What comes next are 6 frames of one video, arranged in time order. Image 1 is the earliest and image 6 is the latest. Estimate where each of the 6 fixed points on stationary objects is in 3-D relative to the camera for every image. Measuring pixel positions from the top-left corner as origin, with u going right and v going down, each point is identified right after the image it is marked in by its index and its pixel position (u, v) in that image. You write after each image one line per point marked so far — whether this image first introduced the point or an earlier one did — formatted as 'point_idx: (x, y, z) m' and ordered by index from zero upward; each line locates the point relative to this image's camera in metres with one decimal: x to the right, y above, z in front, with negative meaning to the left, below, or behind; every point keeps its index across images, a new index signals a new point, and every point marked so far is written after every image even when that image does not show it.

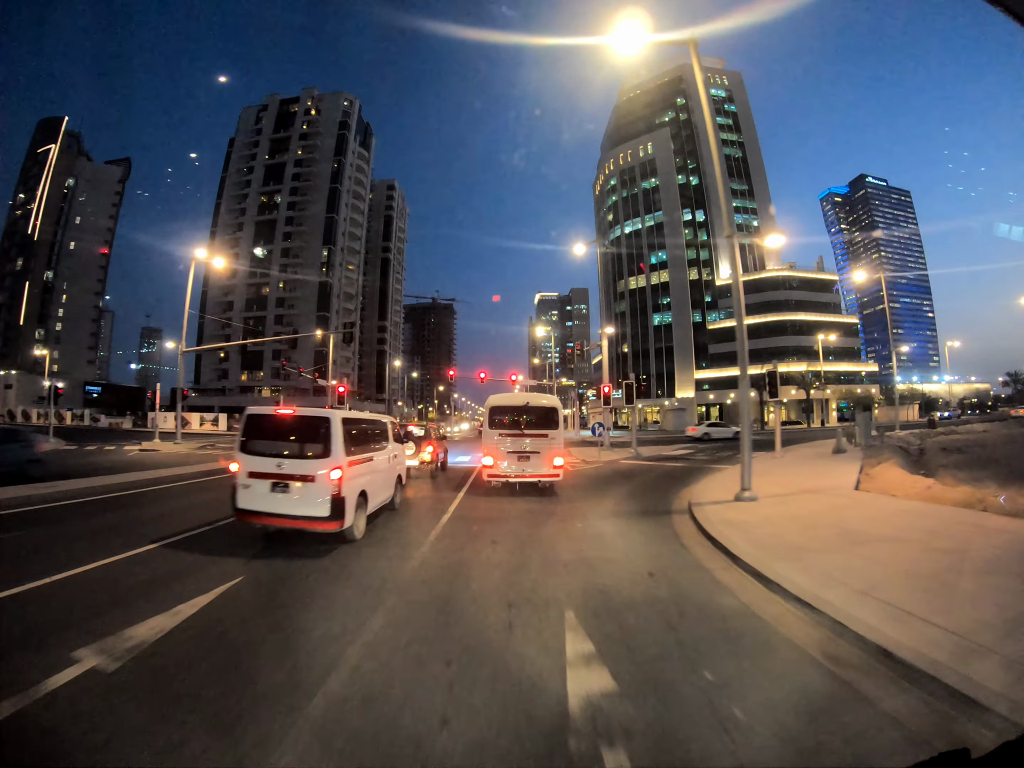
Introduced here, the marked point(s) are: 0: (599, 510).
0: (+2.0, -2.8, +10.3) m
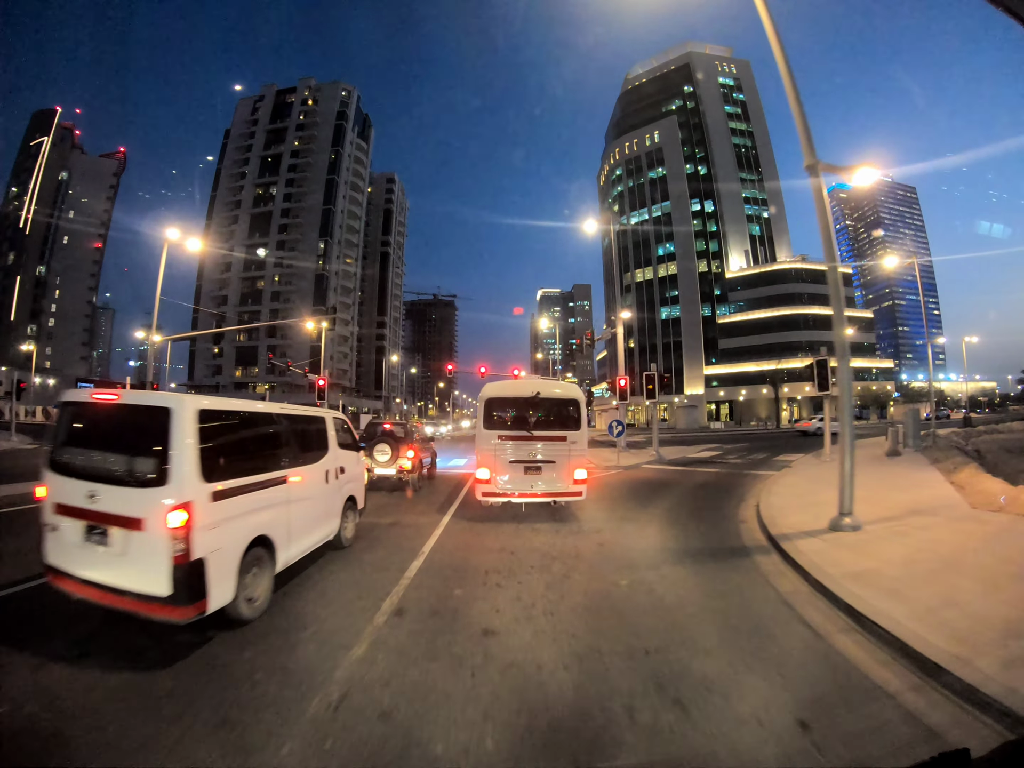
0: (+2.1, -2.5, +7.1) m
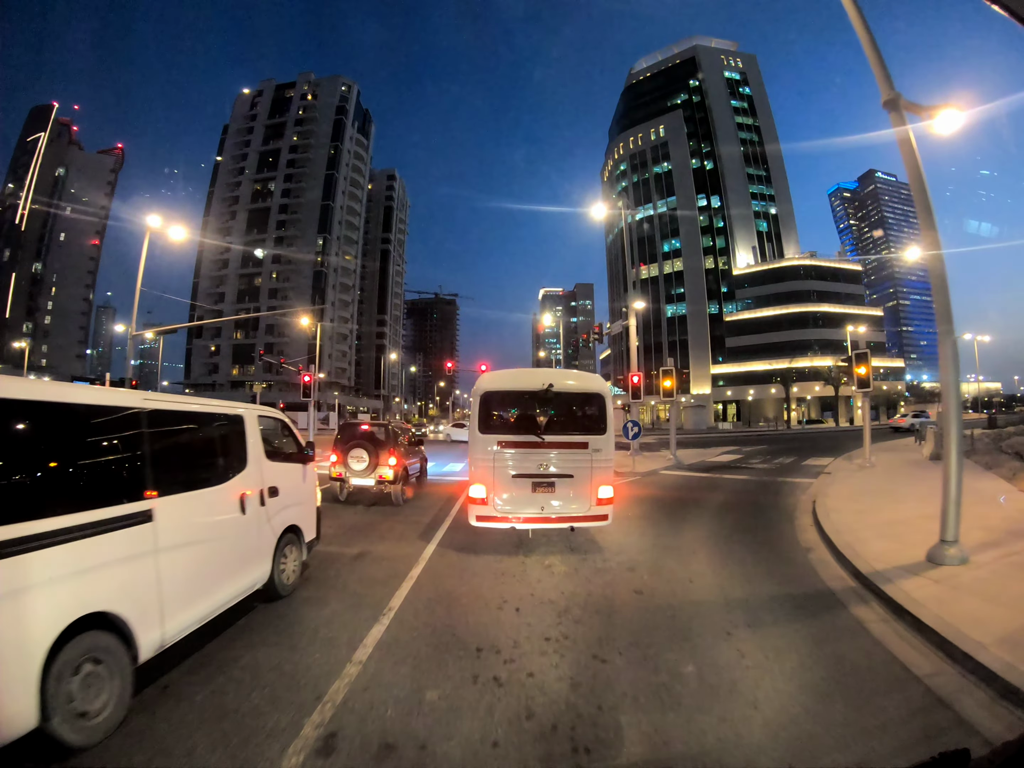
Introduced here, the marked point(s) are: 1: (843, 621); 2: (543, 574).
0: (+2.2, -2.3, +5.3) m
1: (+3.6, -2.5, +4.9) m
2: (+0.4, -2.2, +5.2) m
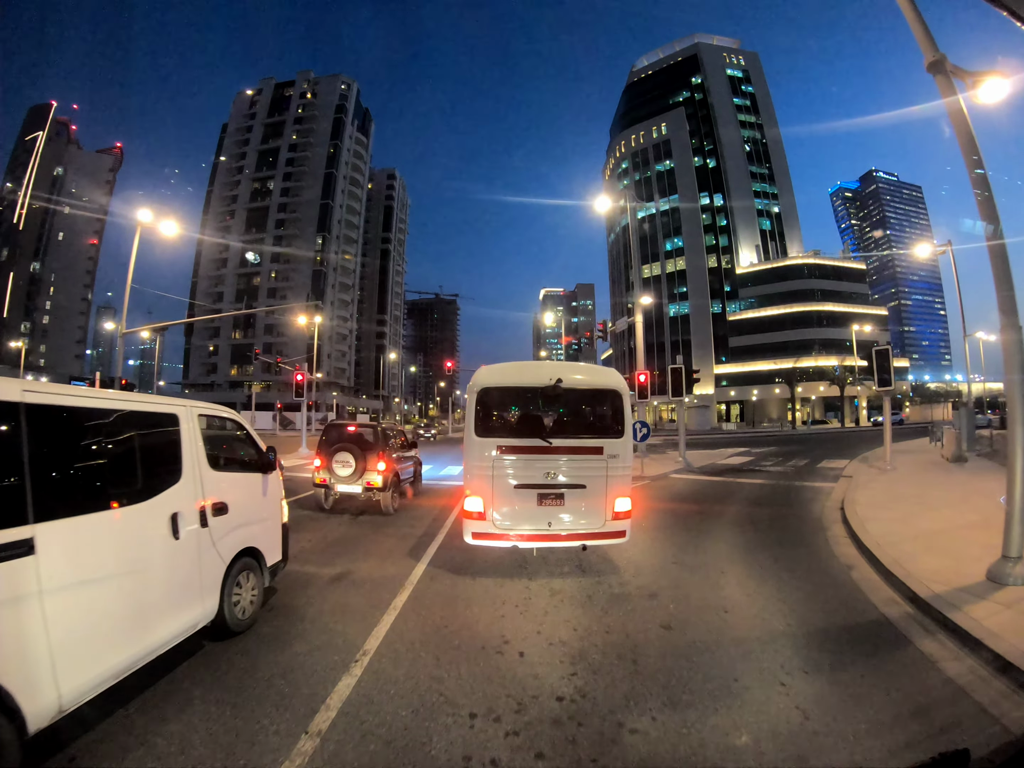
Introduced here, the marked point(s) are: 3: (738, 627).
0: (+2.2, -2.3, +4.5) m
1: (+3.6, -2.5, +4.1) m
2: (+0.4, -2.2, +4.4) m
3: (+2.1, -2.3, +4.3) m
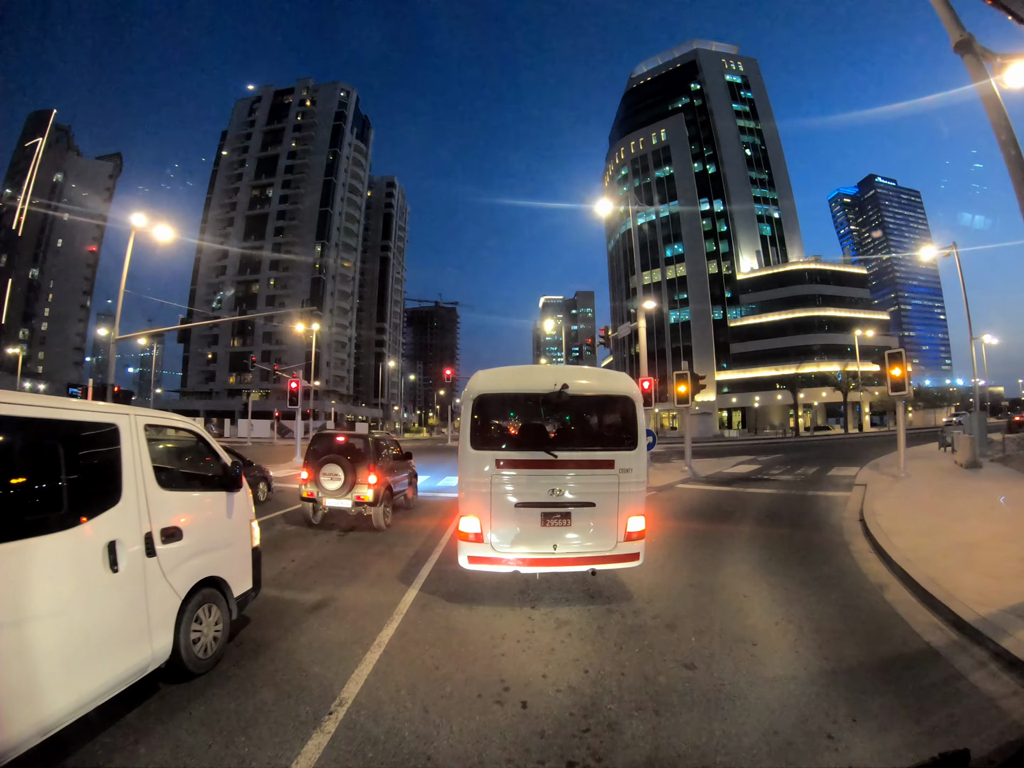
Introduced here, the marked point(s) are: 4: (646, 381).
0: (+2.2, -2.3, +4.0) m
1: (+3.6, -2.5, +3.6) m
2: (+0.4, -2.2, +3.9) m
3: (+2.2, -2.3, +3.8) m
4: (+5.7, +0.1, +19.6) m
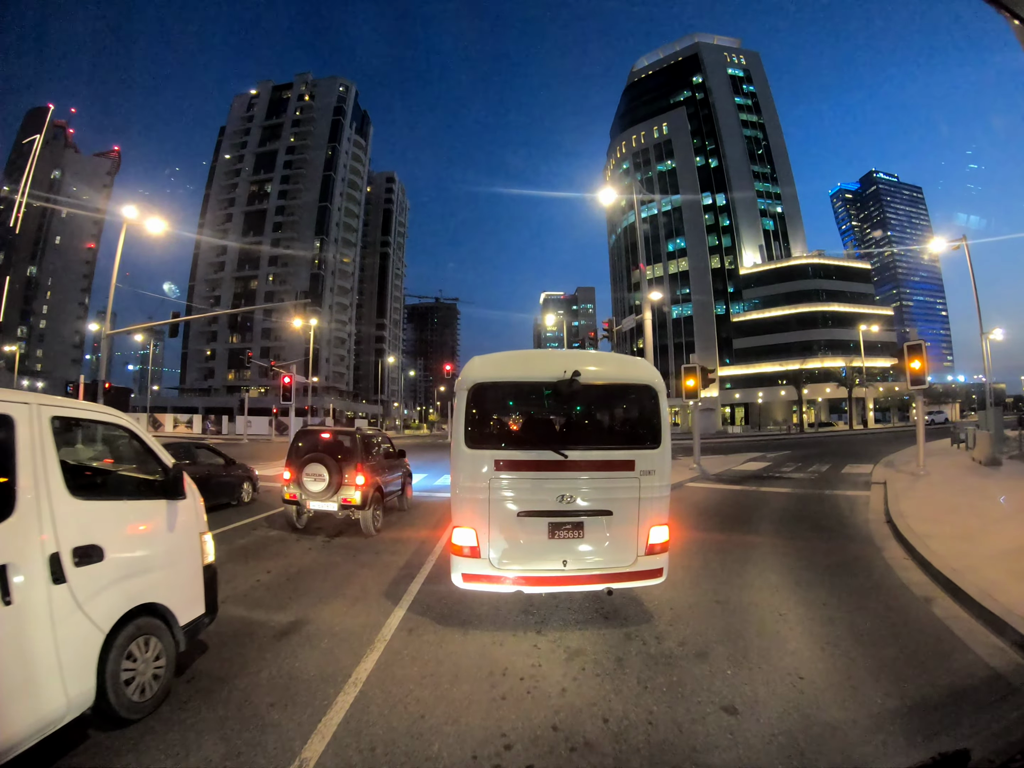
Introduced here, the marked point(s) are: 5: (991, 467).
0: (+2.2, -2.2, +3.3) m
1: (+3.6, -2.4, +3.0) m
2: (+0.4, -2.1, +3.3) m
3: (+2.2, -2.2, +3.1) m
4: (+5.8, +0.4, +19.0) m
5: (+16.1, -2.8, +15.2) m
